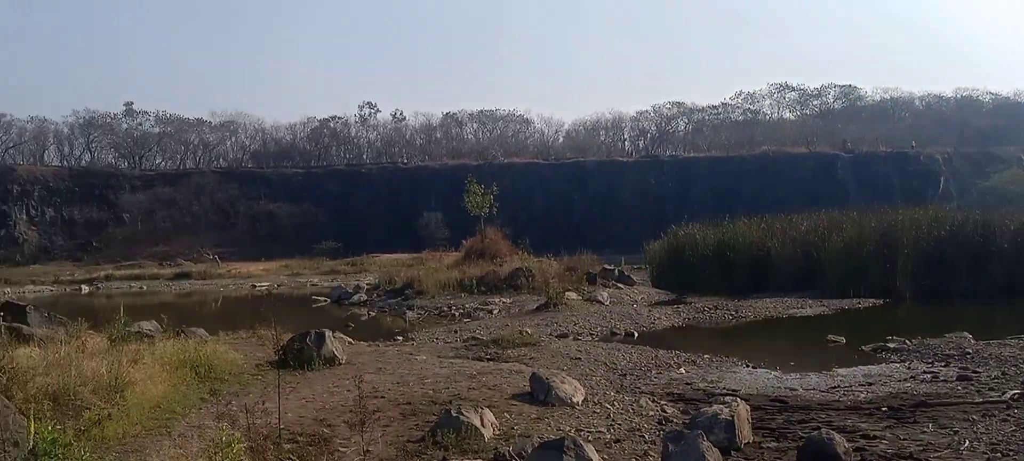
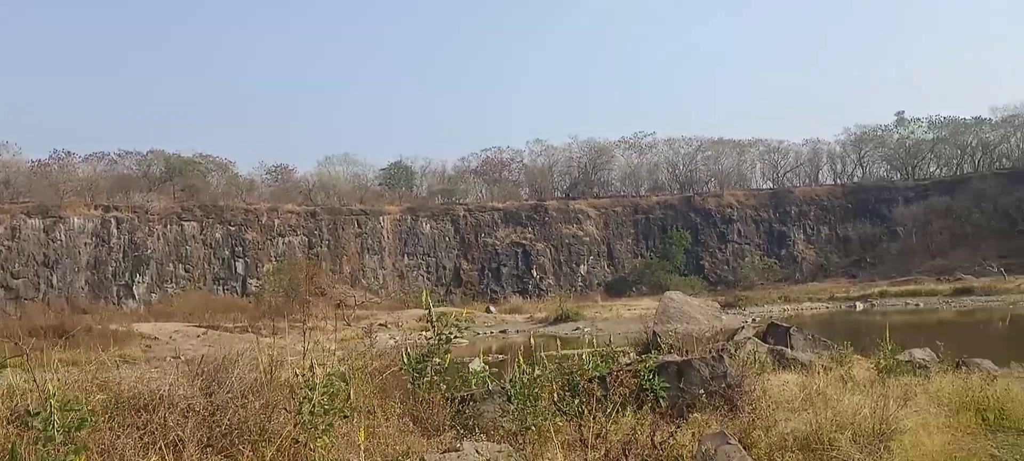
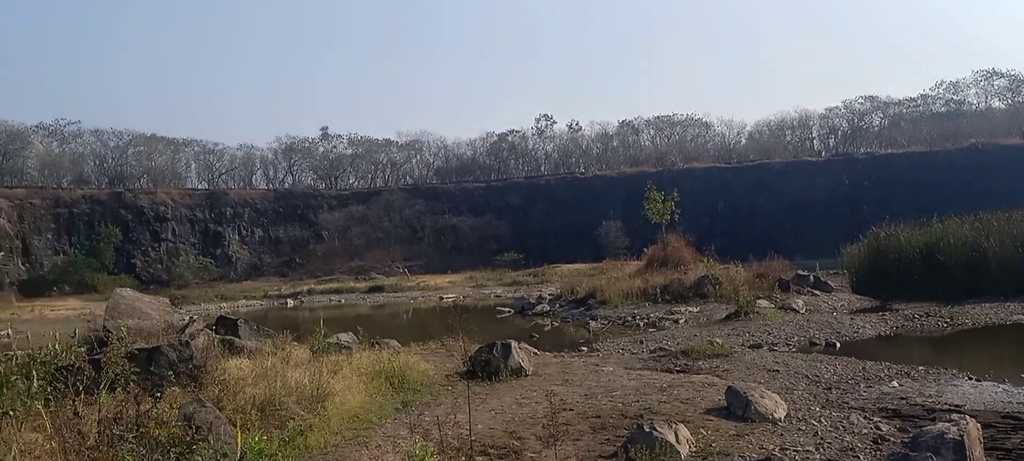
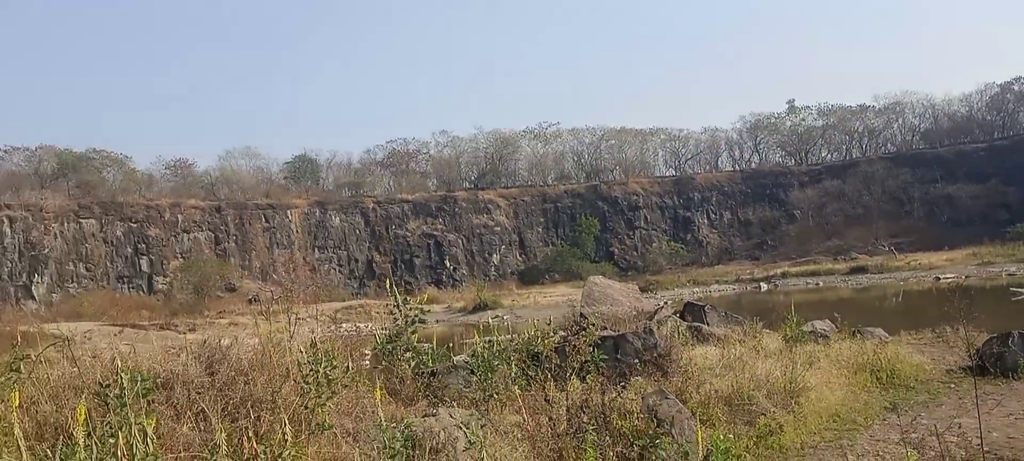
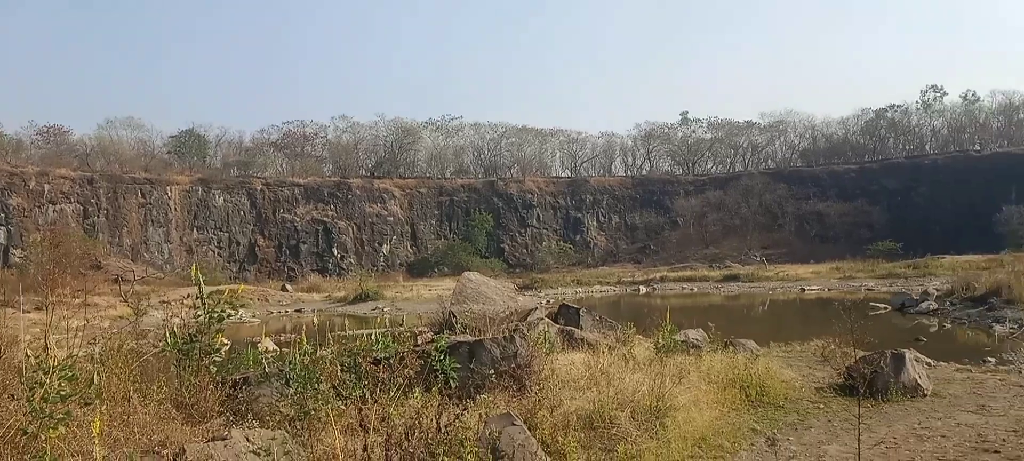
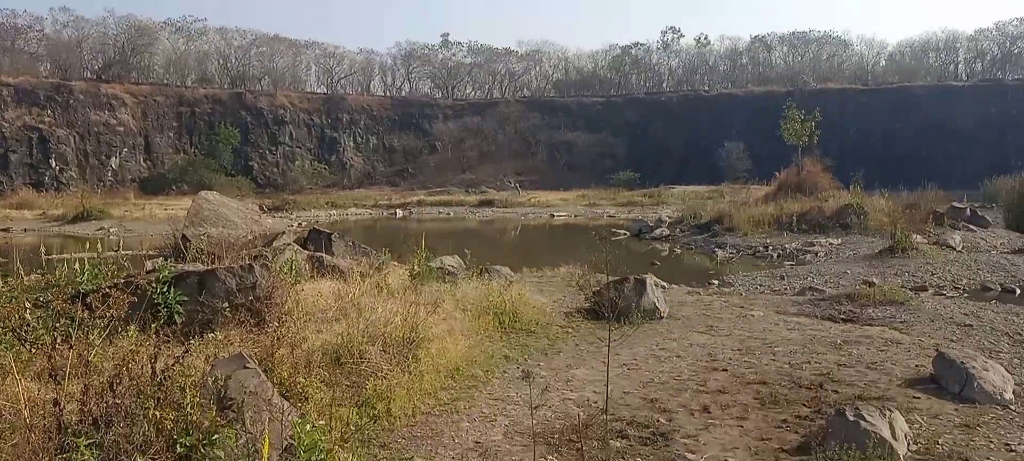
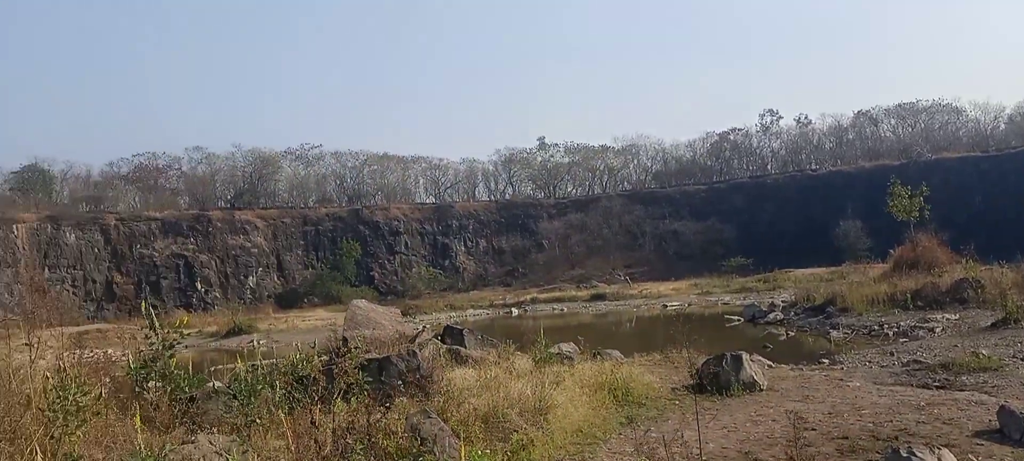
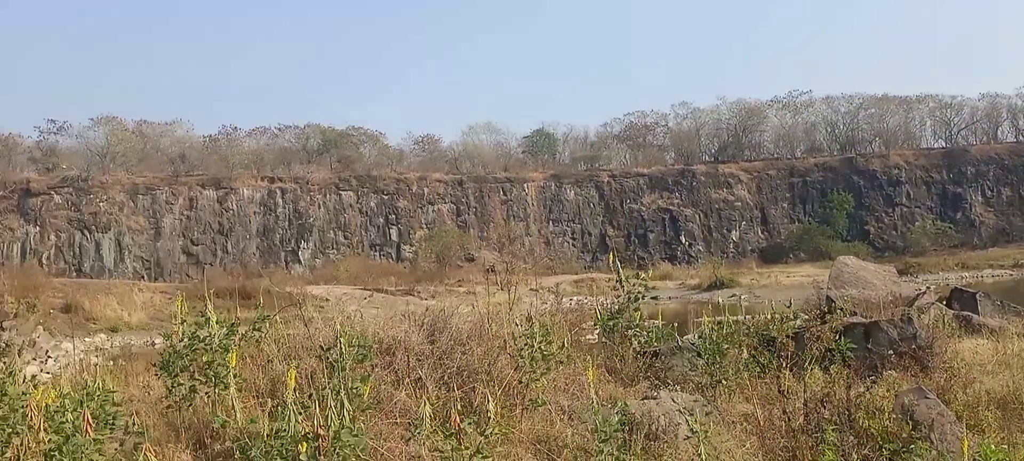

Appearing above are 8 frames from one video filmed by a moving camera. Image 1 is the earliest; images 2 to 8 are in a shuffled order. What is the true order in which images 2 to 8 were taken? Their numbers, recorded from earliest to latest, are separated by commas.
3, 7, 4, 8, 2, 5, 6
